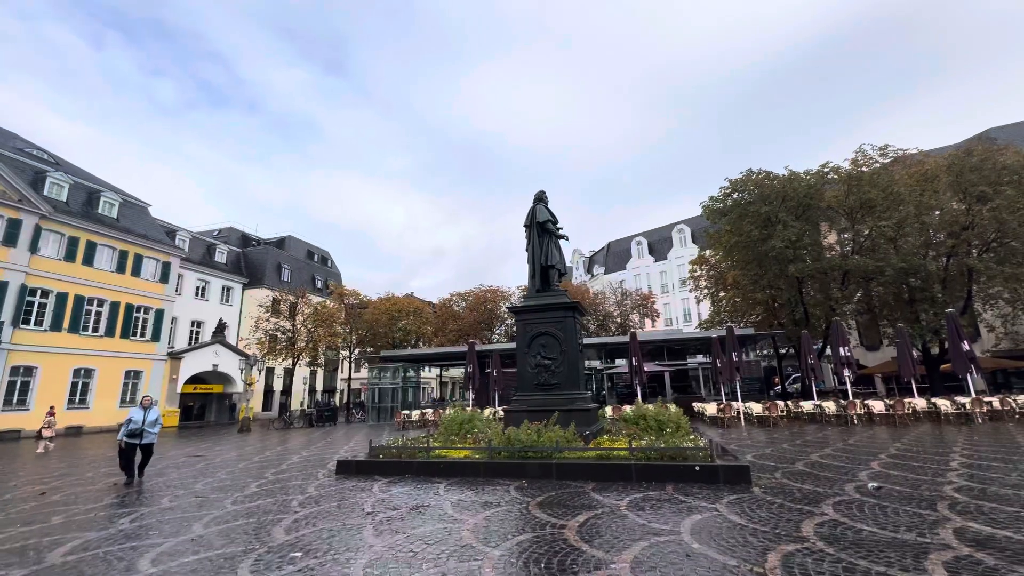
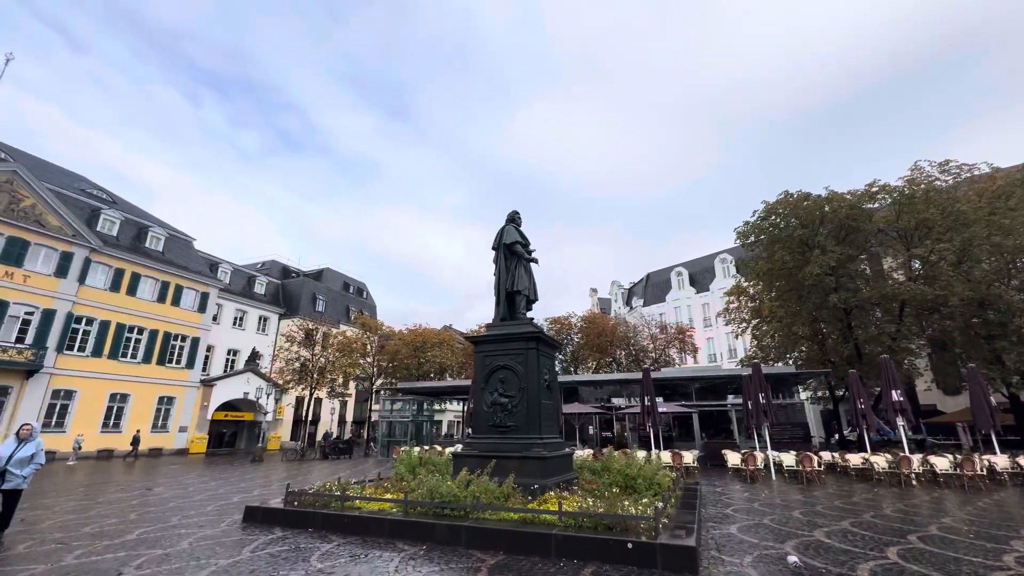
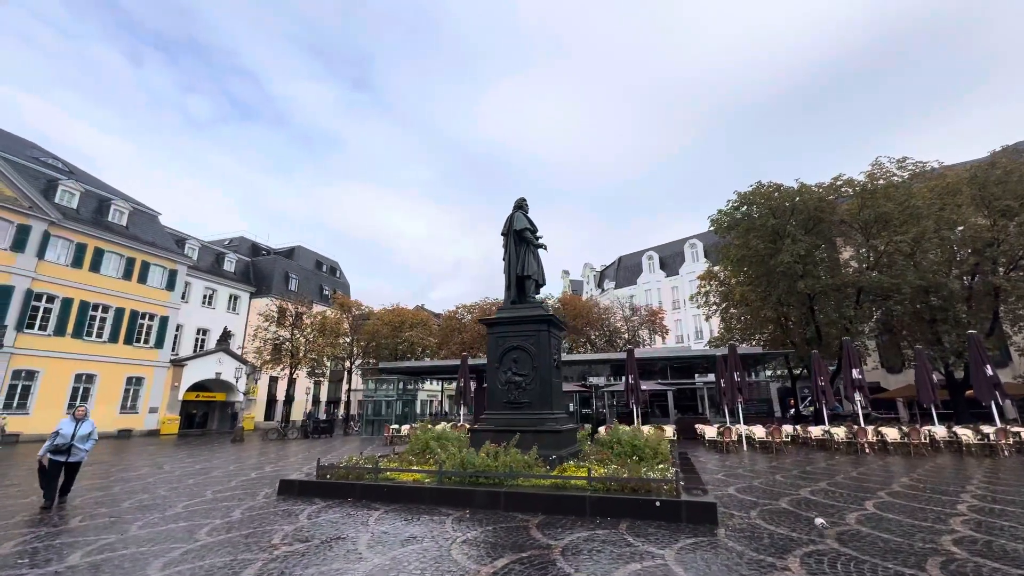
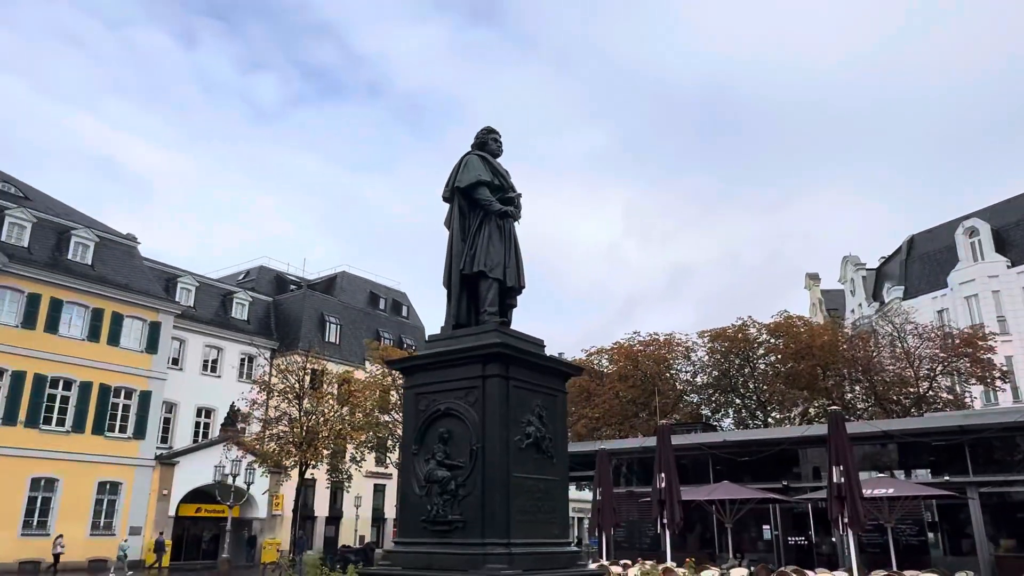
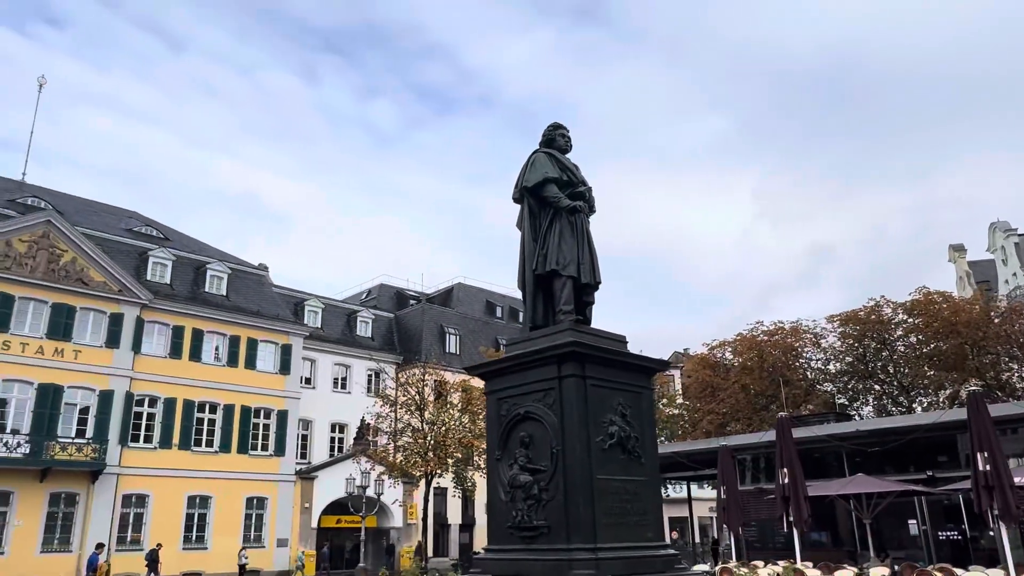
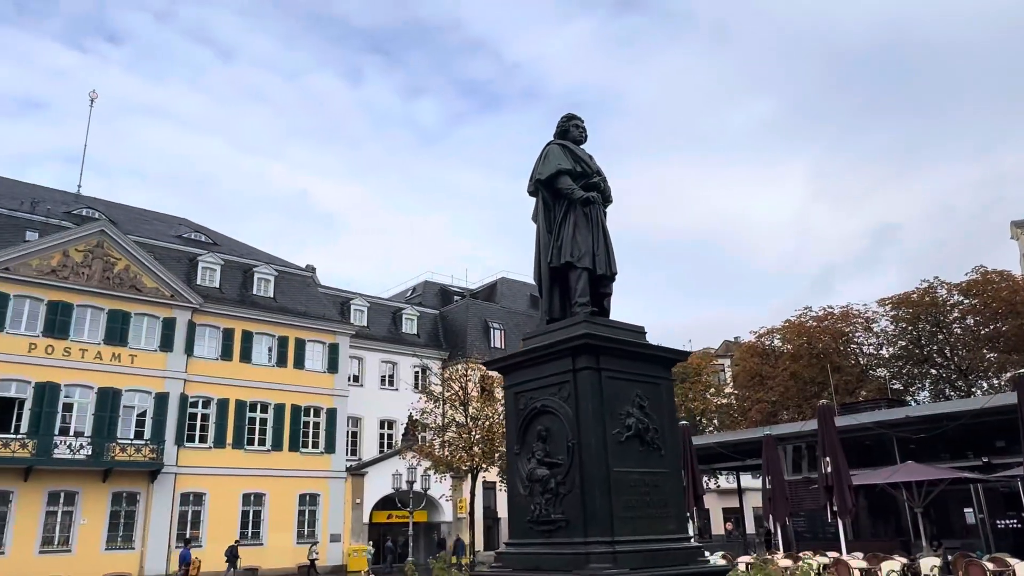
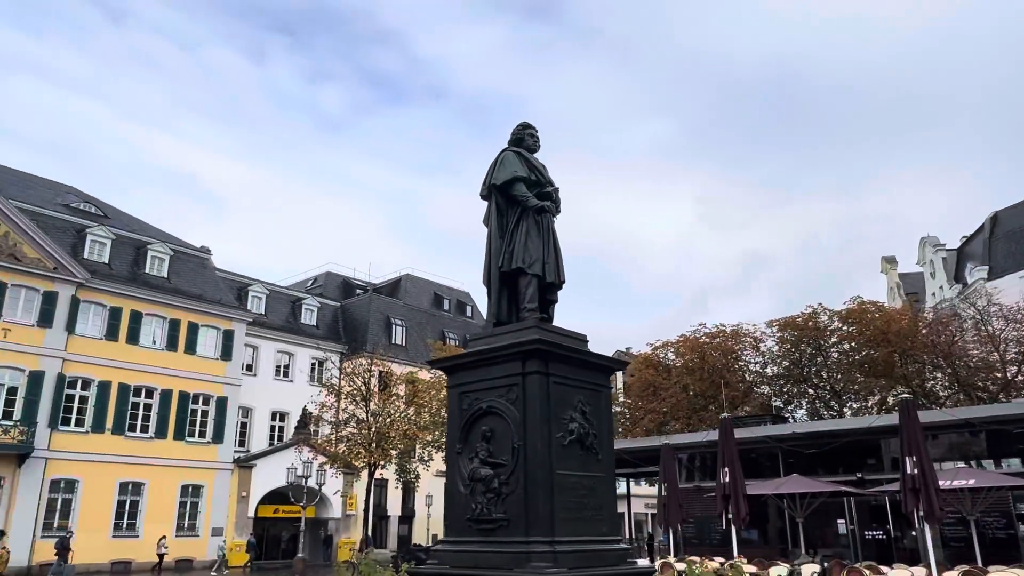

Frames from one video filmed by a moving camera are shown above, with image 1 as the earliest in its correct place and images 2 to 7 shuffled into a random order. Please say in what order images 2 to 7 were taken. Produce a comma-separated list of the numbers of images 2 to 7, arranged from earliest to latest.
3, 2, 4, 7, 5, 6
